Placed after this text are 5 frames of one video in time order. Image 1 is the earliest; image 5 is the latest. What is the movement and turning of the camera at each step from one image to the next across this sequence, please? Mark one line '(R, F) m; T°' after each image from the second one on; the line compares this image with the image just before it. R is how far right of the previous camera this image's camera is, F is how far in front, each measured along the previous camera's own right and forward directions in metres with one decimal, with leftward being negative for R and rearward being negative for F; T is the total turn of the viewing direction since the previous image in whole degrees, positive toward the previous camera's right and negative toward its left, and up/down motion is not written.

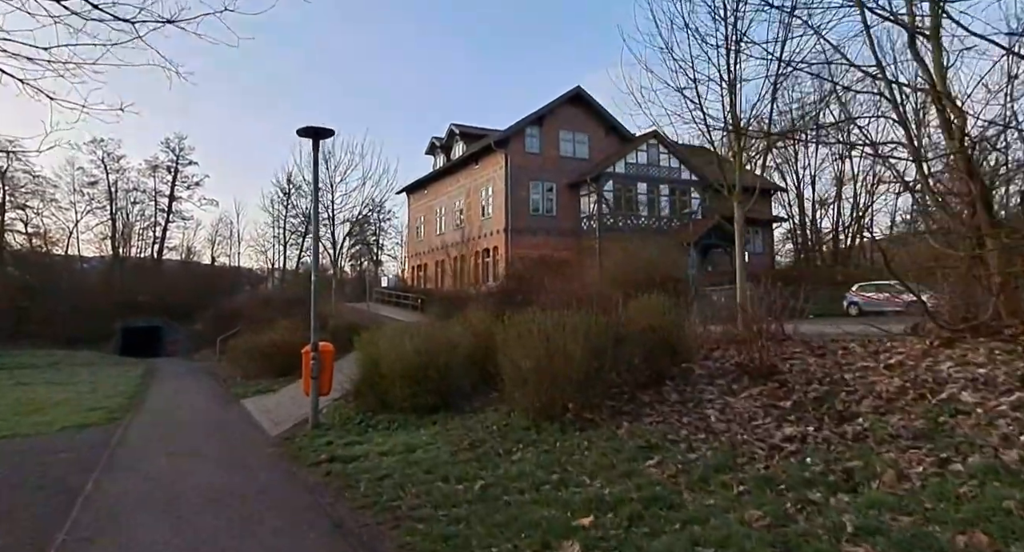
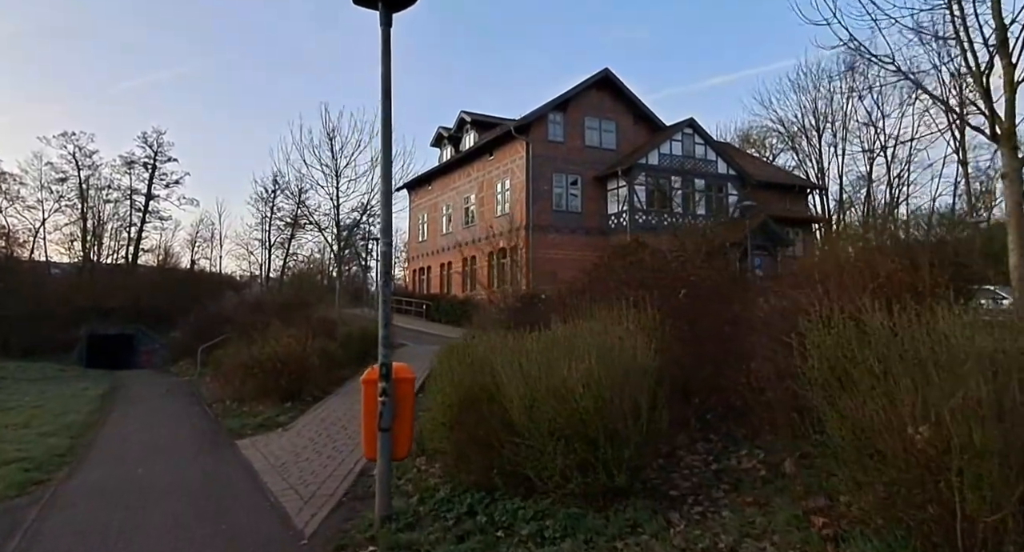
(-2.3, +4.3) m; +2°
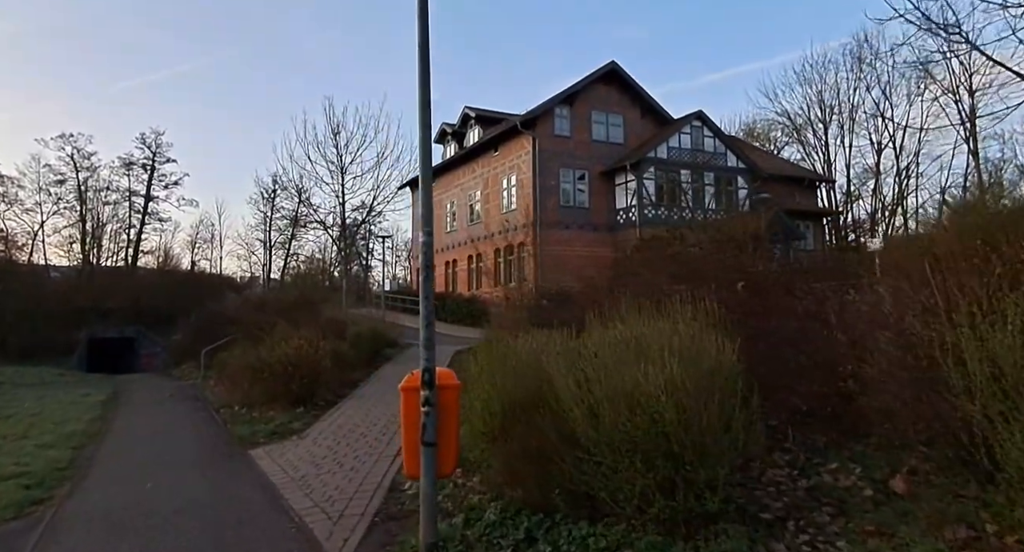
(-0.5, +0.7) m; 0°
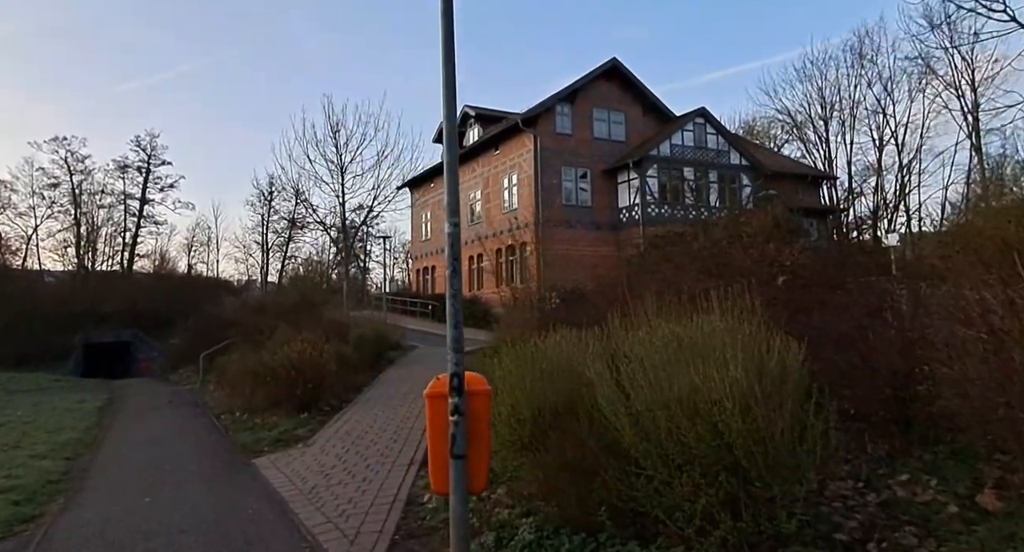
(-0.3, +0.5) m; 0°
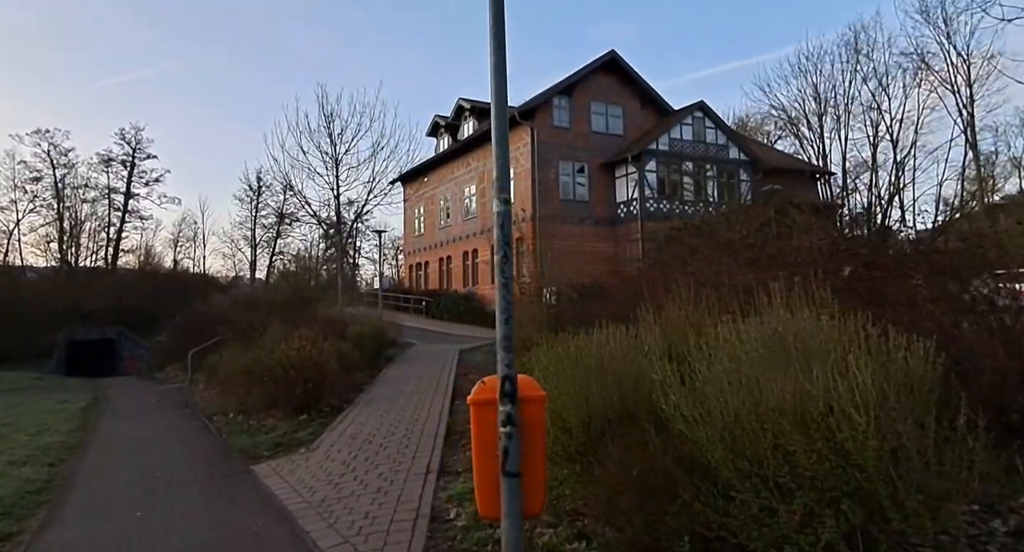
(-0.5, +0.7) m; +1°
